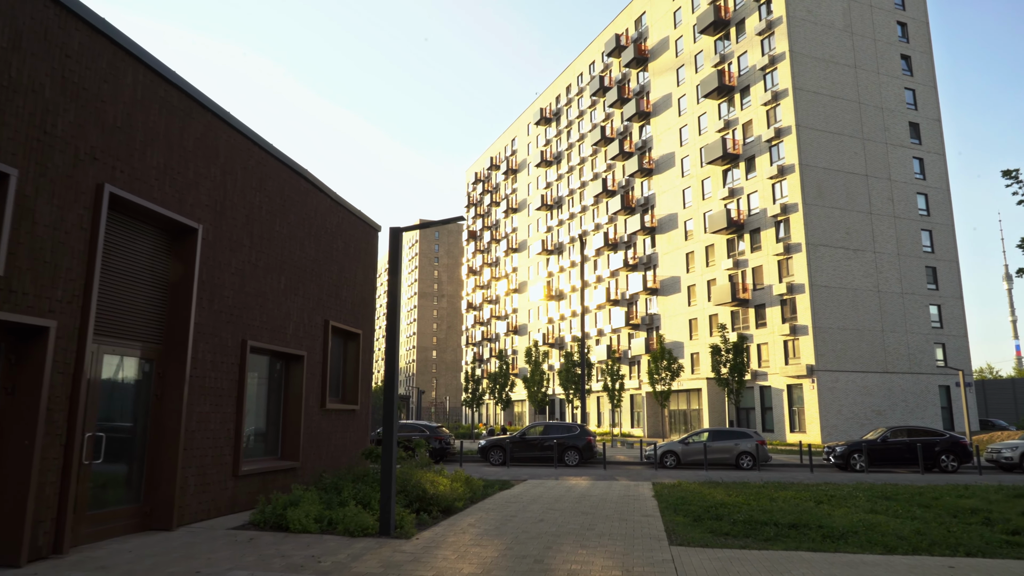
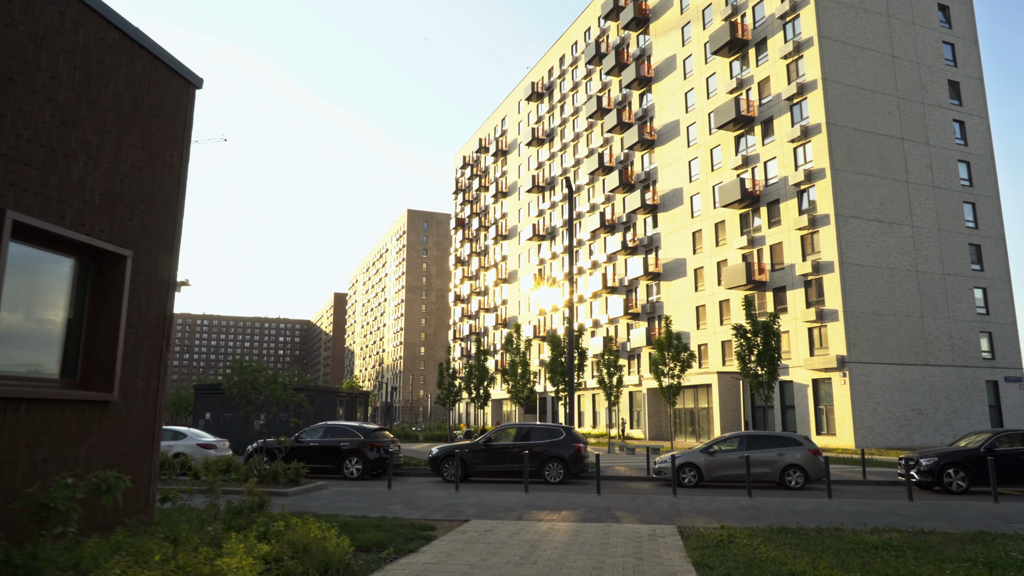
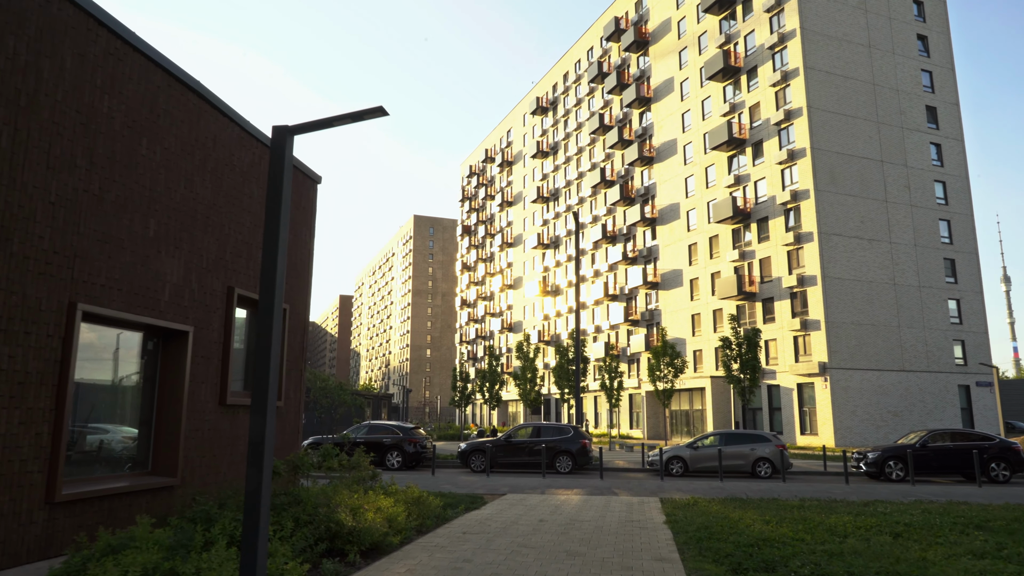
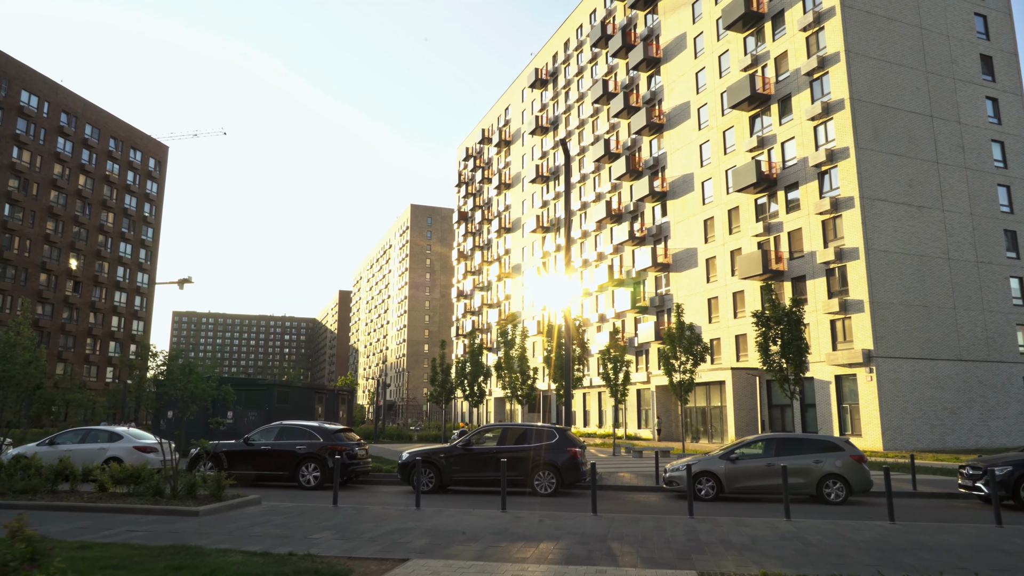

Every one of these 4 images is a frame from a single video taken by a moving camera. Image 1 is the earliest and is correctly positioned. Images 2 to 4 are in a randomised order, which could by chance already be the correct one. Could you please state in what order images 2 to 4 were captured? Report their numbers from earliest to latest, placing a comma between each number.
3, 2, 4
